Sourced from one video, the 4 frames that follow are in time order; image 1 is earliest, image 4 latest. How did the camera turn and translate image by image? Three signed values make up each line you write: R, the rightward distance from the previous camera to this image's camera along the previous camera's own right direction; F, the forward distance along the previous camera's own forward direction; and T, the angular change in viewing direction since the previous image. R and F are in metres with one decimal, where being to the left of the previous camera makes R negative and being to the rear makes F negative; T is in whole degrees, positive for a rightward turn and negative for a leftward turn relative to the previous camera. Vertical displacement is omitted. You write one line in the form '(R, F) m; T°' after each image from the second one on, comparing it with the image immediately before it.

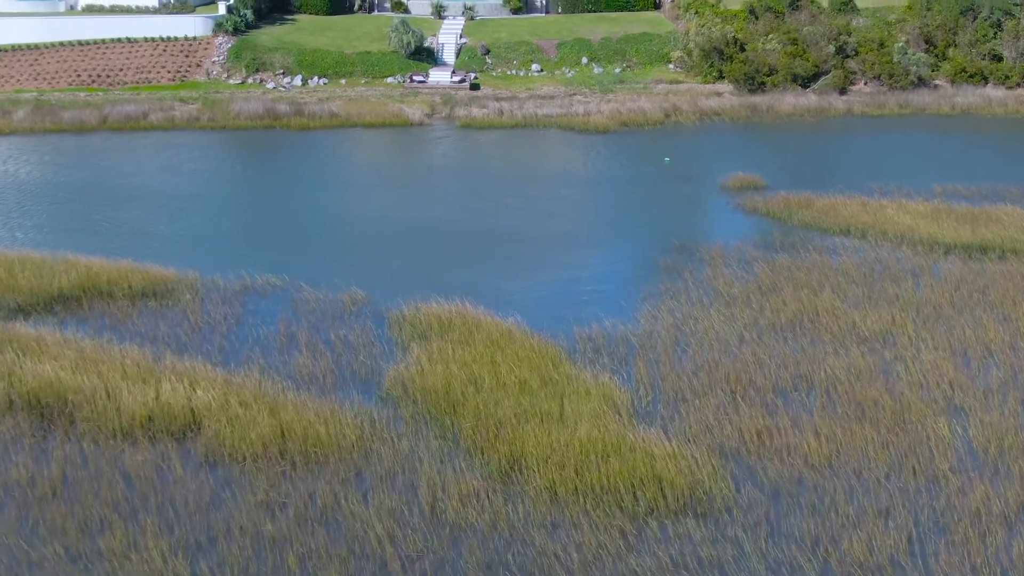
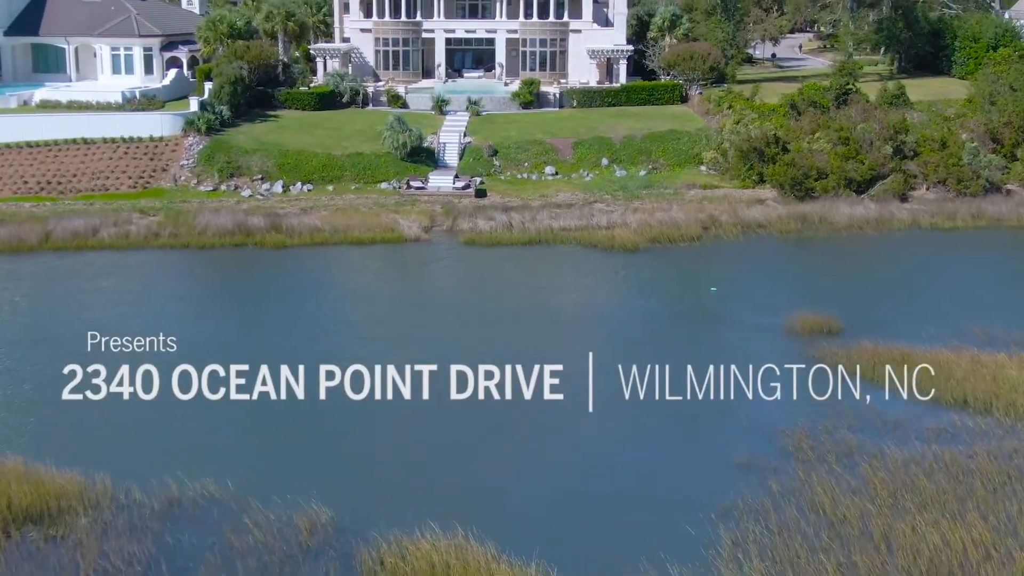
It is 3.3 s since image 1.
(-0.2, +5.6) m; 0°
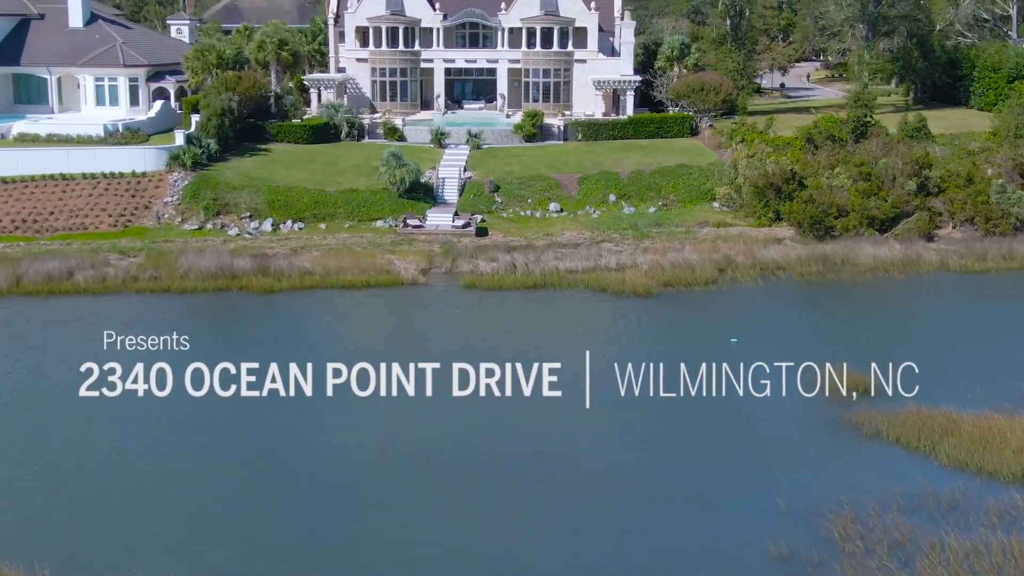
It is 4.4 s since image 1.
(-0.1, +2.0) m; 0°
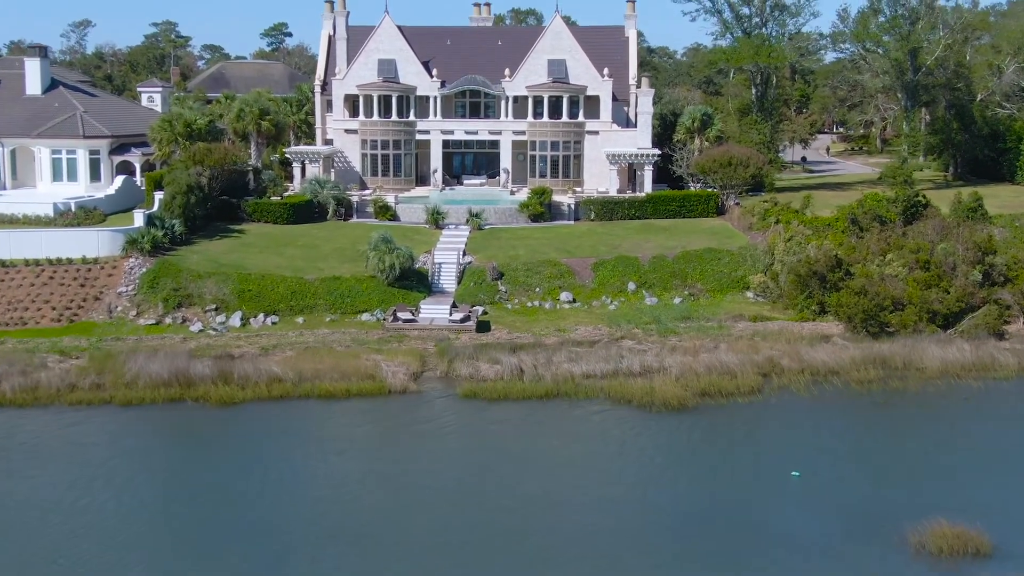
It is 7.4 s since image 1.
(-0.2, +4.5) m; 0°
